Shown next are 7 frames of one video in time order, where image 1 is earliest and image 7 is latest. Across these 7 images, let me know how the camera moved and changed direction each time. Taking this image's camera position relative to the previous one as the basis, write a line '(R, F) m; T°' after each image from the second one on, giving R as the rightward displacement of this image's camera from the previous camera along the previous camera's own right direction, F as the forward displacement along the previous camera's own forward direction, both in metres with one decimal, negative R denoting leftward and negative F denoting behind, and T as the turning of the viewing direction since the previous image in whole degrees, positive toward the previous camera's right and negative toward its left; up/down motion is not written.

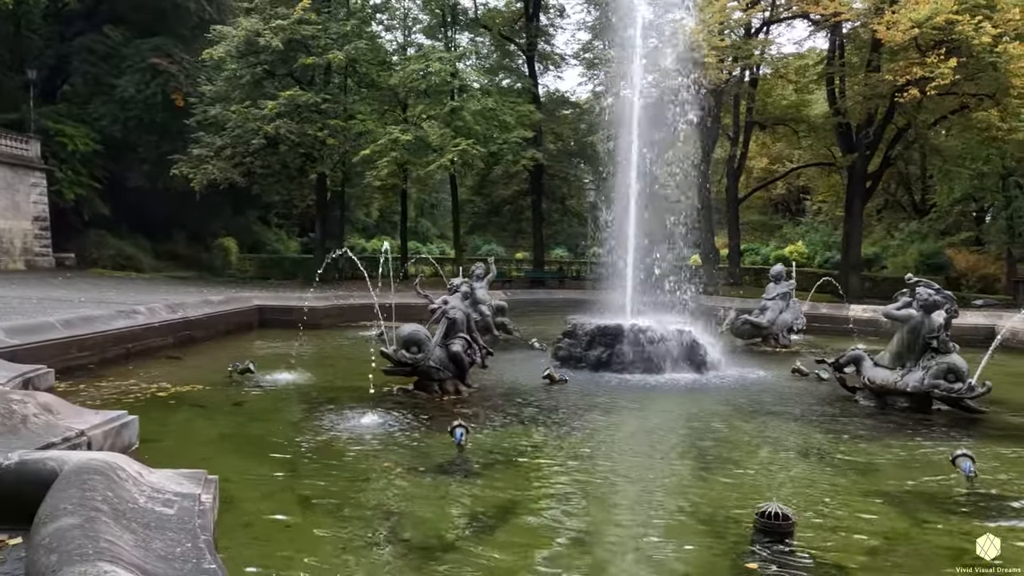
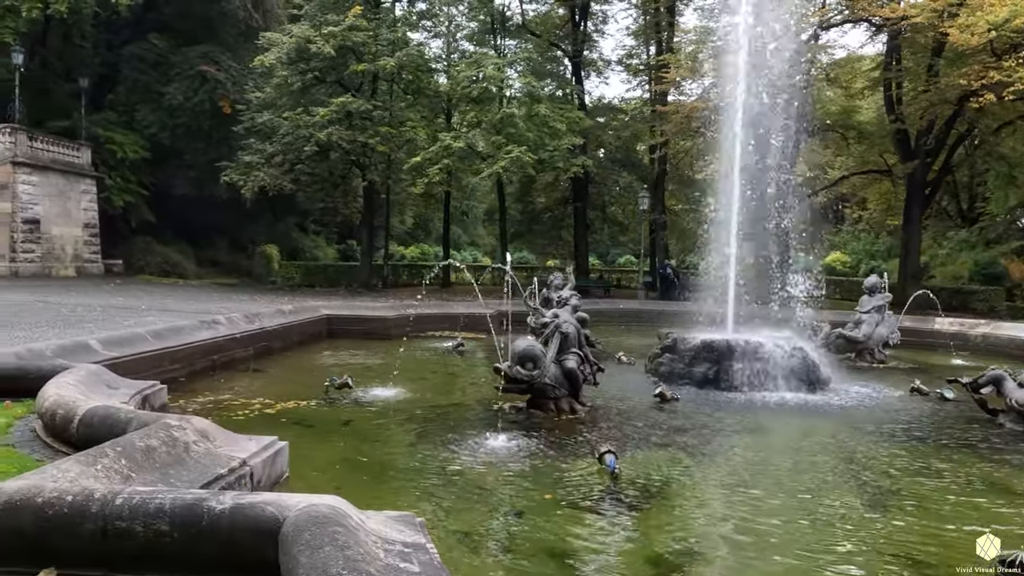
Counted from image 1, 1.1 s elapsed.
(-0.8, +0.3) m; -2°
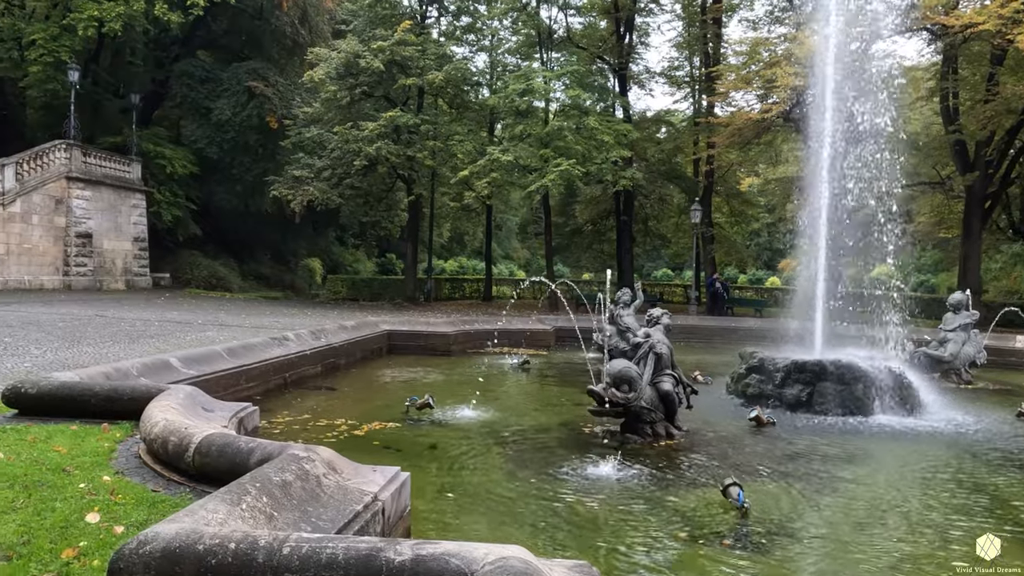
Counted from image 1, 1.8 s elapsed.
(-0.5, +0.2) m; -2°
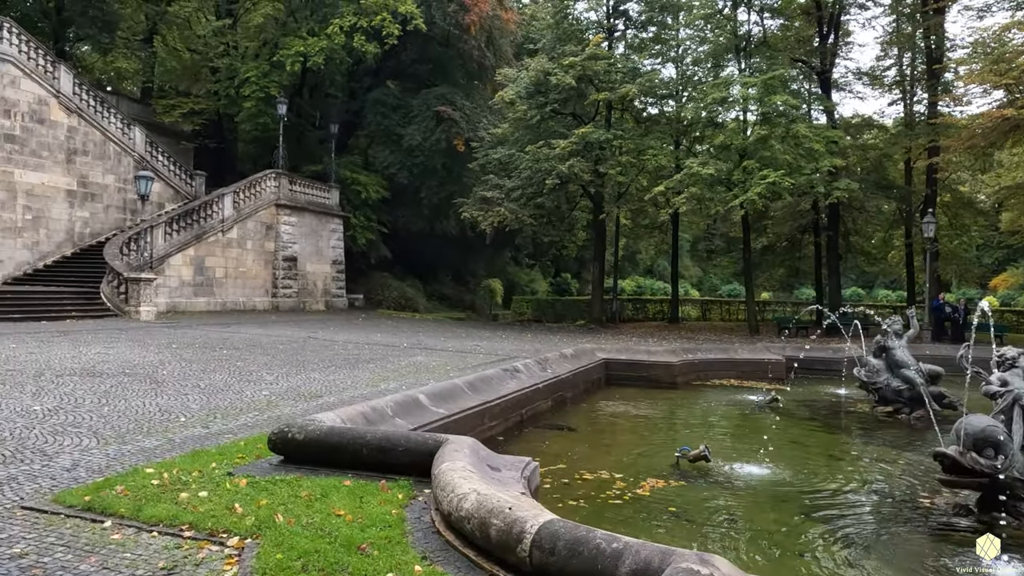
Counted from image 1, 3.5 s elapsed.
(-1.0, +0.9) m; -12°
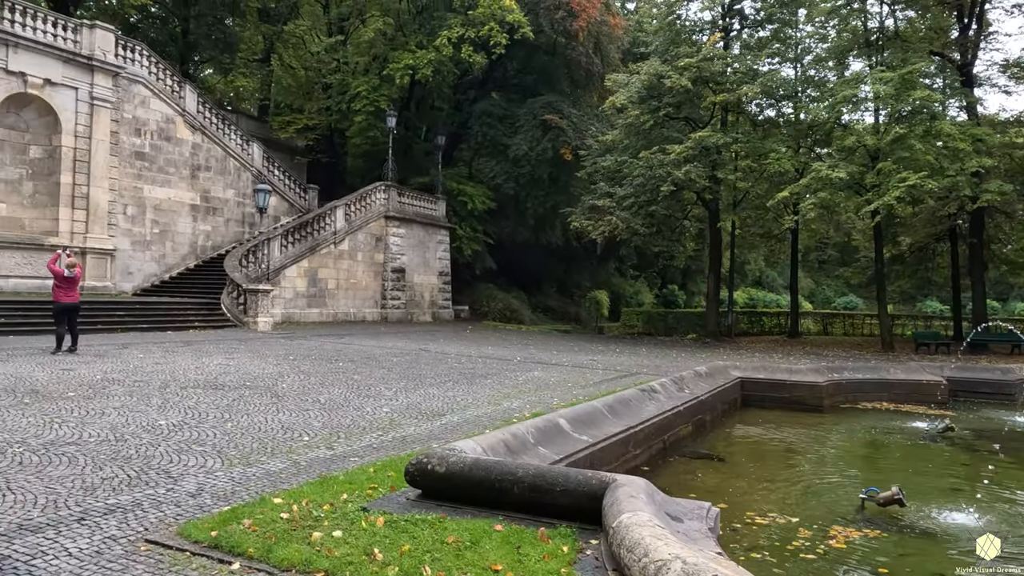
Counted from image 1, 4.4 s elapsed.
(-0.4, +0.6) m; -7°
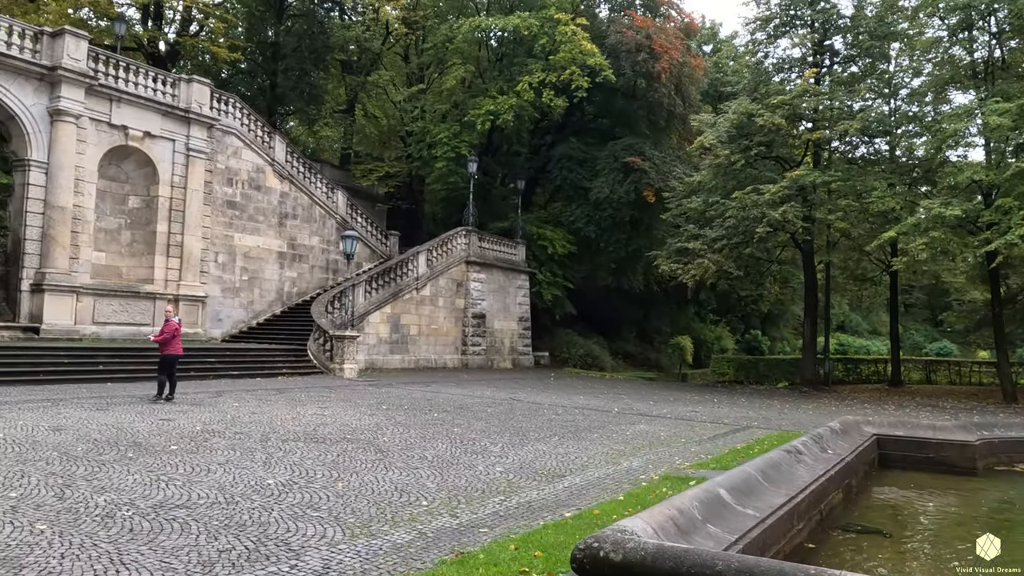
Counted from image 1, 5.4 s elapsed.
(-0.5, +0.5) m; -5°
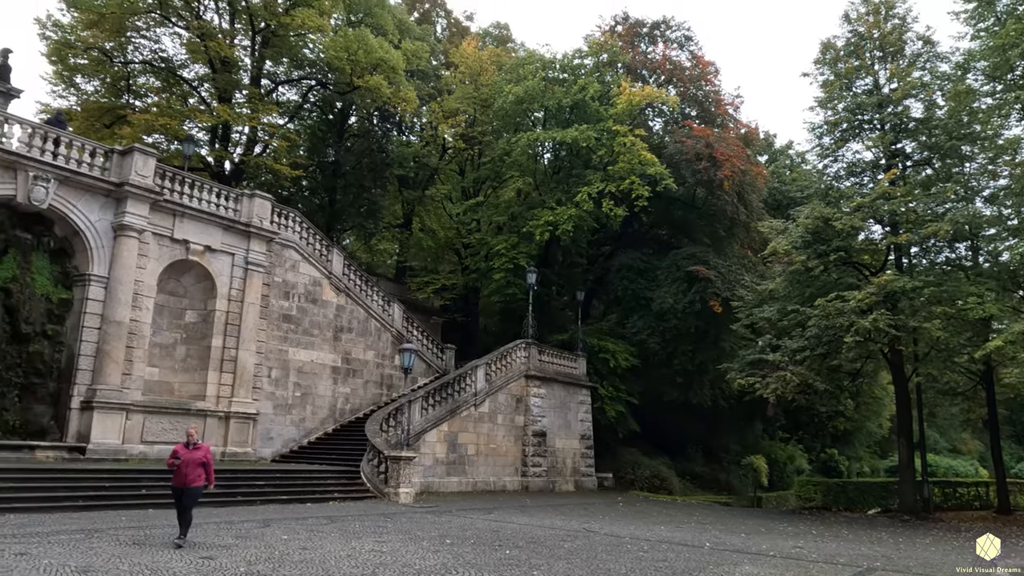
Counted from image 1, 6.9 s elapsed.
(-0.4, +1.0) m; -4°
